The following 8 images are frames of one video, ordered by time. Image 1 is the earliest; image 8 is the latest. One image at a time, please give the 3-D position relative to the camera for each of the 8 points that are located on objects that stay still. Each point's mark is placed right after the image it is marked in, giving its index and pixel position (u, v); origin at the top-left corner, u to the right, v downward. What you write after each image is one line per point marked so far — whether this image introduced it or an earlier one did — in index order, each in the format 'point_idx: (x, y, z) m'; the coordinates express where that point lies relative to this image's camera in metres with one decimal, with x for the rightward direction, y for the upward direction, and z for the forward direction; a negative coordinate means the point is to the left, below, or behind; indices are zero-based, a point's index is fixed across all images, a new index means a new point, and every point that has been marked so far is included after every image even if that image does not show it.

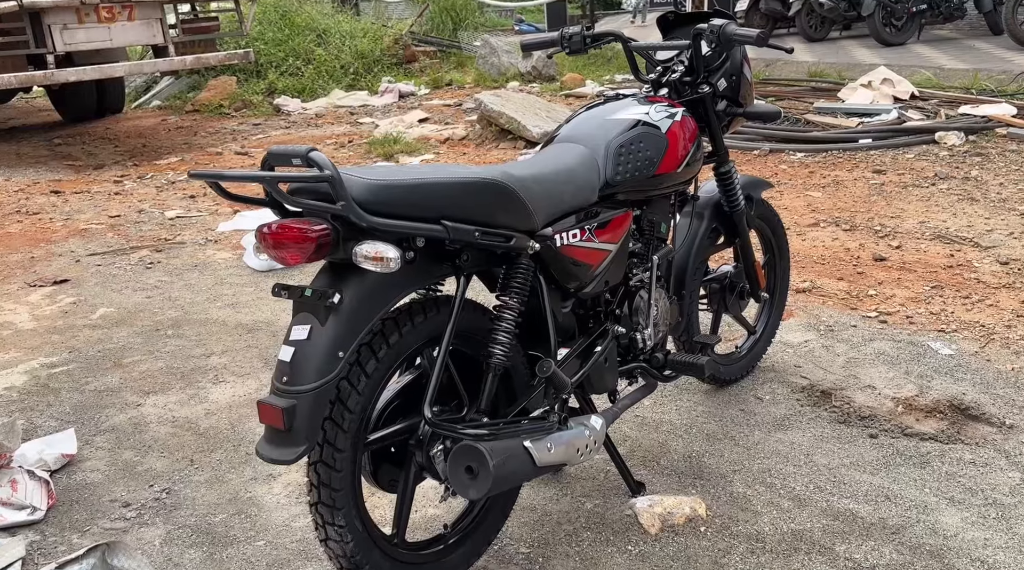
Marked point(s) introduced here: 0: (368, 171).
0: (-0.4, +0.3, +2.7) m
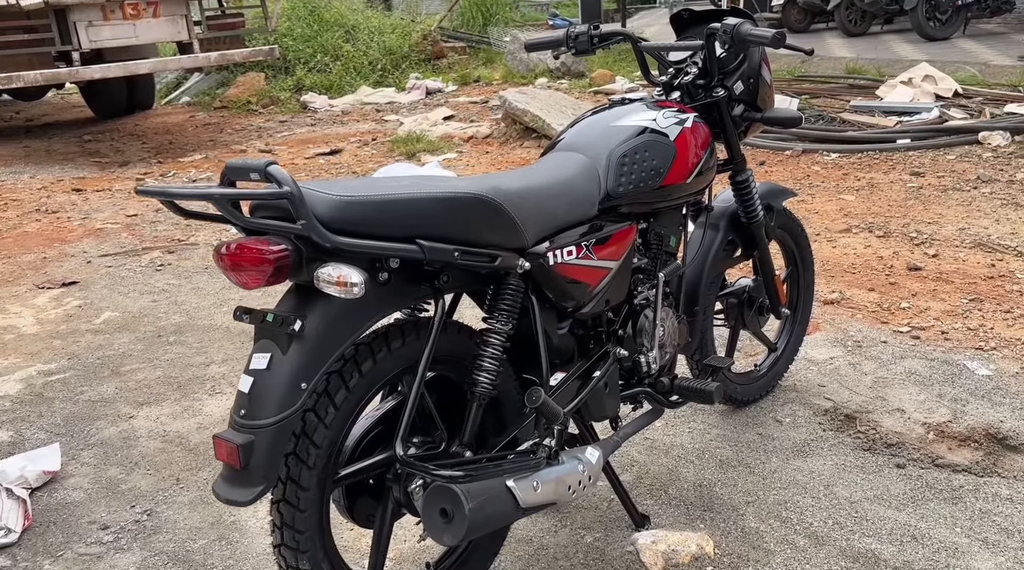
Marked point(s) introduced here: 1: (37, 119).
0: (-0.4, +0.2, +2.5) m
1: (-6.3, +2.3, +14.7) m
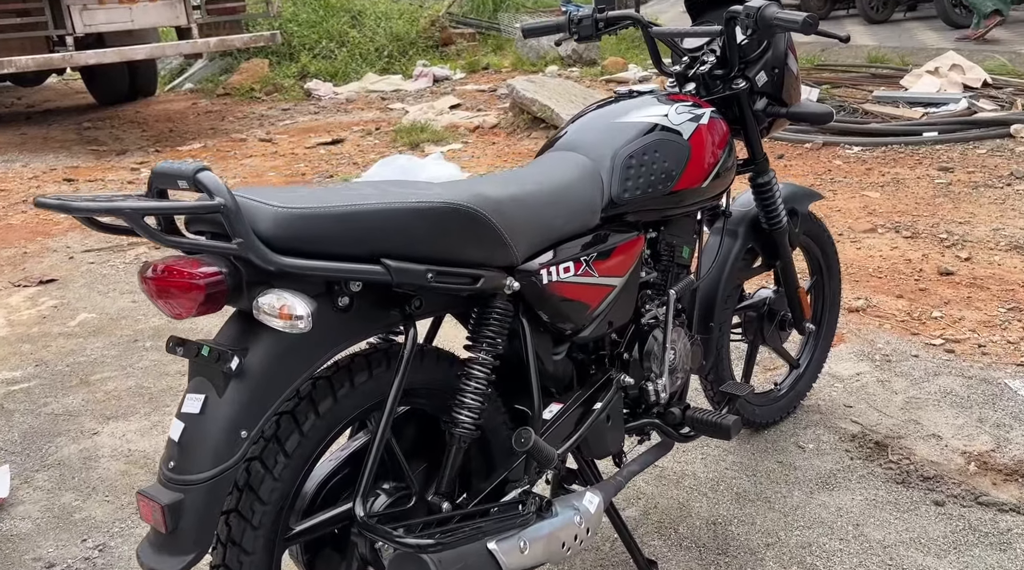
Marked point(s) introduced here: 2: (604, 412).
0: (-0.4, +0.2, +2.1) m
1: (-6.2, +2.4, +14.3) m
2: (+0.2, -0.3, +2.8) m
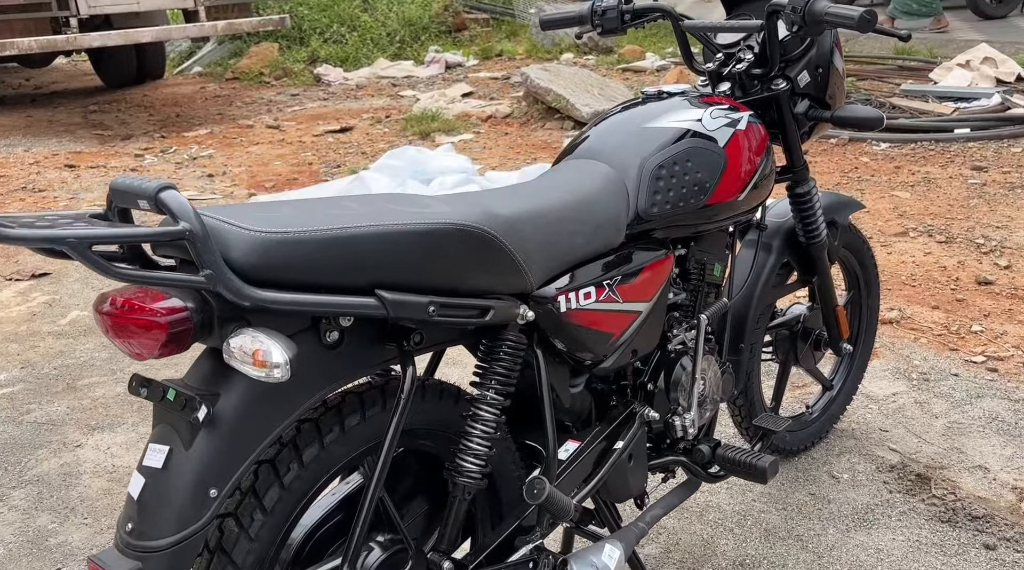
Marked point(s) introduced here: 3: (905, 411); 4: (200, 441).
0: (-0.4, +0.1, +1.8) m
1: (-6.0, +2.6, +14.1) m
2: (+0.3, -0.4, +2.5) m
3: (+1.4, -0.5, +4.0) m
4: (-0.5, -0.3, +1.8) m
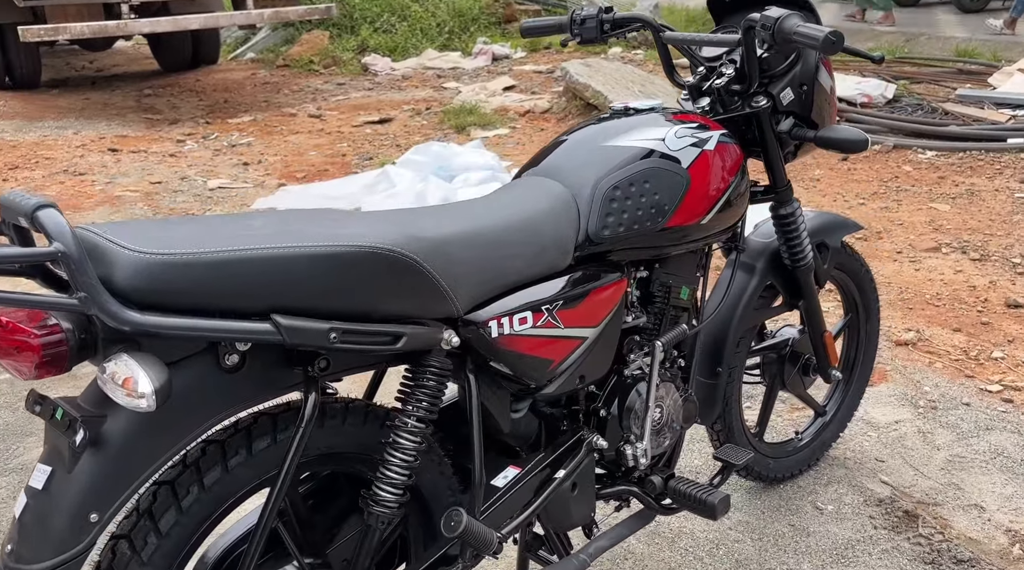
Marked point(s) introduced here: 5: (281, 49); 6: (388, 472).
0: (-0.6, +0.1, +1.7) m
1: (-5.4, +2.8, +14.3) m
2: (+0.1, -0.4, +2.4) m
3: (+1.4, -0.5, +3.8) m
4: (-0.7, -0.3, +1.7) m
5: (-3.0, +3.1, +14.1) m
6: (-0.2, -0.4, +2.1) m
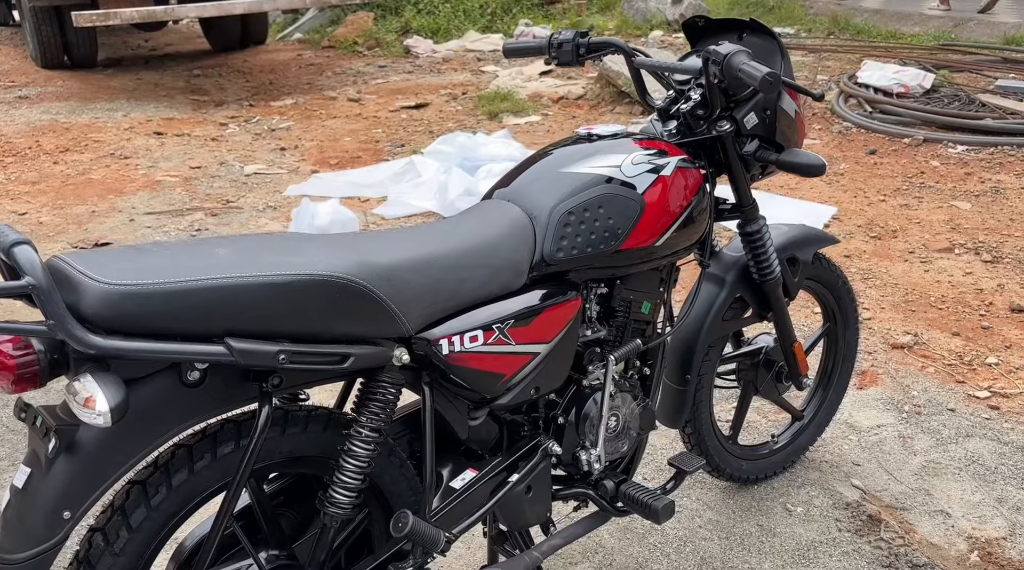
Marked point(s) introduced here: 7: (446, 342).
0: (-0.7, 0.0, +2.0) m
1: (-4.8, +3.2, +14.6) m
2: (0.0, -0.5, +2.6) m
3: (+1.3, -0.6, +3.9) m
4: (-0.8, -0.3, +1.9) m
5: (-2.5, +3.4, +14.4) m
6: (-0.4, -0.4, +2.3) m
7: (-0.1, -0.1, +2.4) m
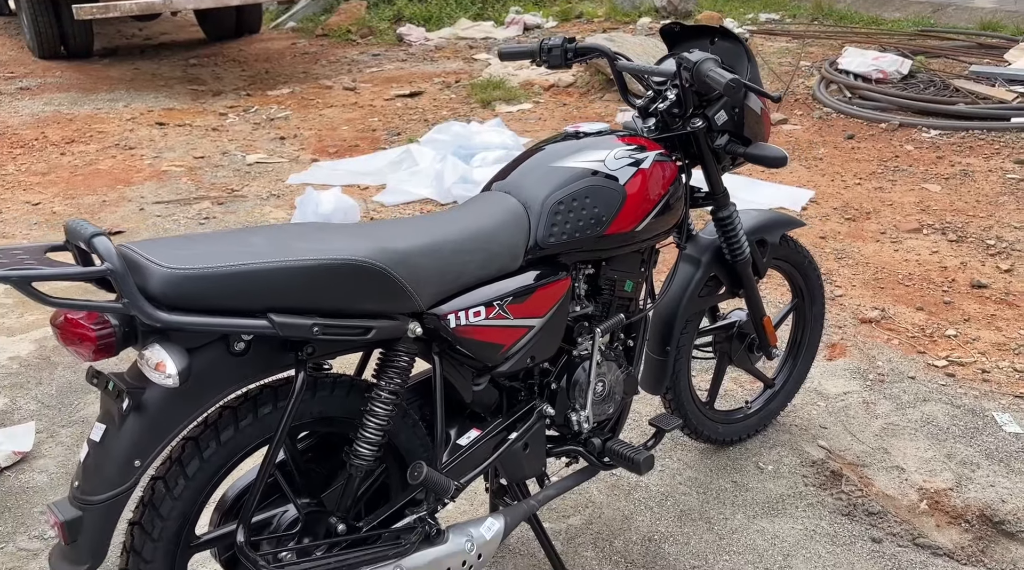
0: (-0.7, +0.1, +2.3) m
1: (-4.9, +3.4, +14.9) m
2: (0.0, -0.4, +3.0) m
3: (+1.3, -0.5, +4.3) m
4: (-0.8, -0.3, +2.3) m
5: (-2.6, +3.6, +14.6) m
6: (-0.4, -0.4, +2.6) m
7: (-0.1, -0.1, +2.7) m
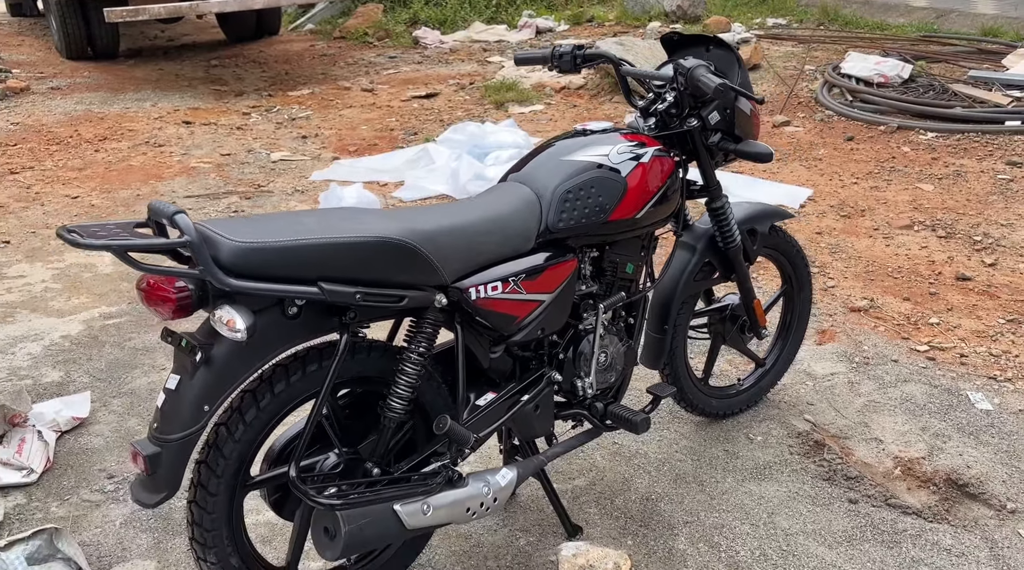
0: (-0.7, +0.1, +2.7) m
1: (-4.8, +3.4, +15.3) m
2: (+0.1, -0.4, +3.4) m
3: (+1.4, -0.4, +4.7) m
4: (-0.8, -0.2, +2.7) m
5: (-2.4, +3.6, +15.1) m
6: (-0.3, -0.3, +3.0) m
7: (-0.1, 0.0, +3.1) m
